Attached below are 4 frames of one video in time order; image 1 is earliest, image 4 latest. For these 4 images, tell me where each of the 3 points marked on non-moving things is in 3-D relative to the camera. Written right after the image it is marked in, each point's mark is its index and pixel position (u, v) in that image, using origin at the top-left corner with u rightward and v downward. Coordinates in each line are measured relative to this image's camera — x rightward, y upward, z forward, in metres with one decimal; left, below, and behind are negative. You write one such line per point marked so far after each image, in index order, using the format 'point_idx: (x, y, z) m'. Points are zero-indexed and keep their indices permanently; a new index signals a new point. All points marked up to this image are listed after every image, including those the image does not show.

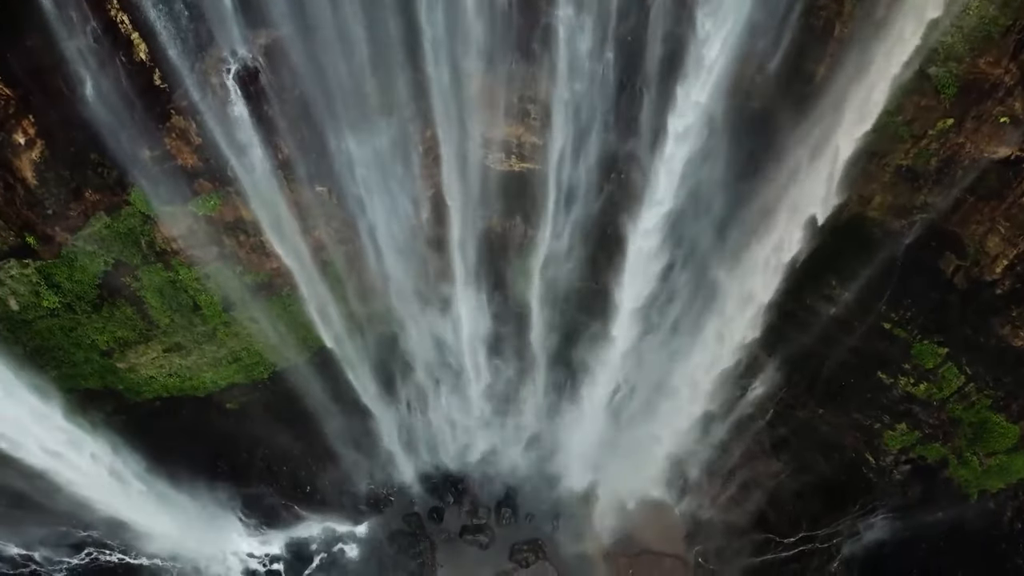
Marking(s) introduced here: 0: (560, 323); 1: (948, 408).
0: (+0.9, -0.6, +12.2) m
1: (+6.5, -1.8, +10.4) m
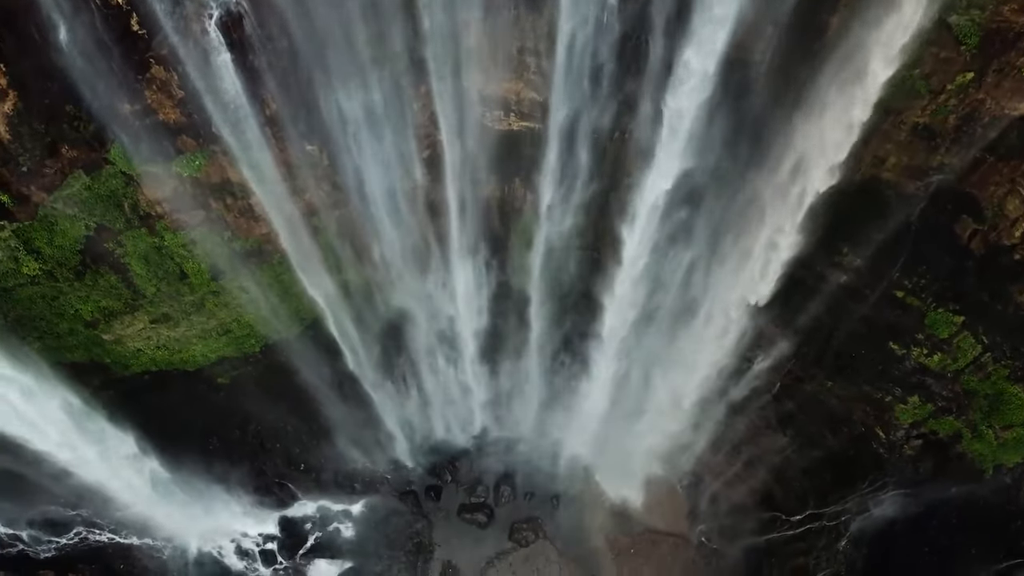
0: (+0.9, -0.1, +11.8) m
1: (+6.5, -1.3, +10.0) m
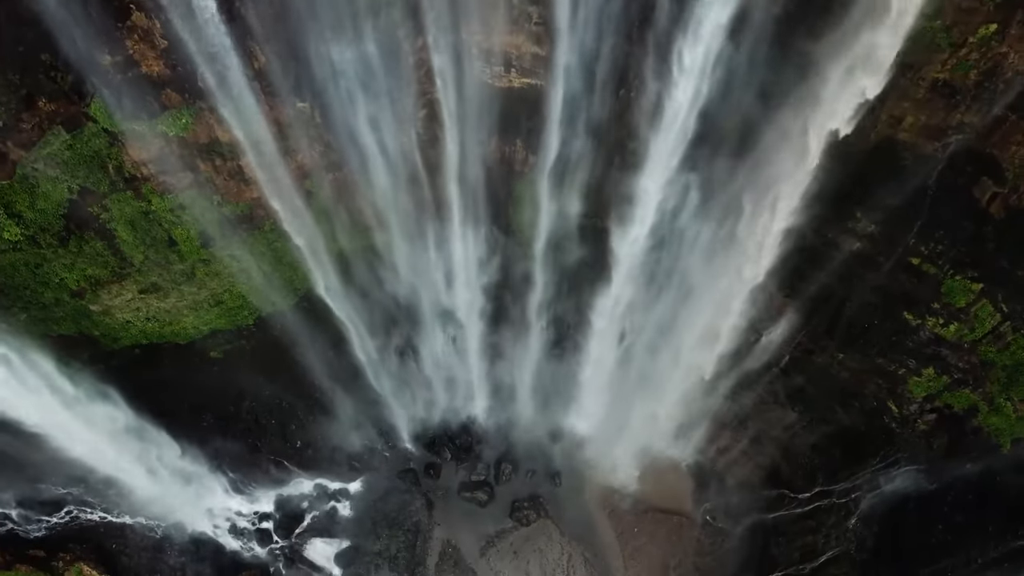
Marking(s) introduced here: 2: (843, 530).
0: (+0.9, +0.4, +11.4) m
1: (+6.5, -0.9, +9.7) m
2: (+5.2, -3.8, +10.8) m
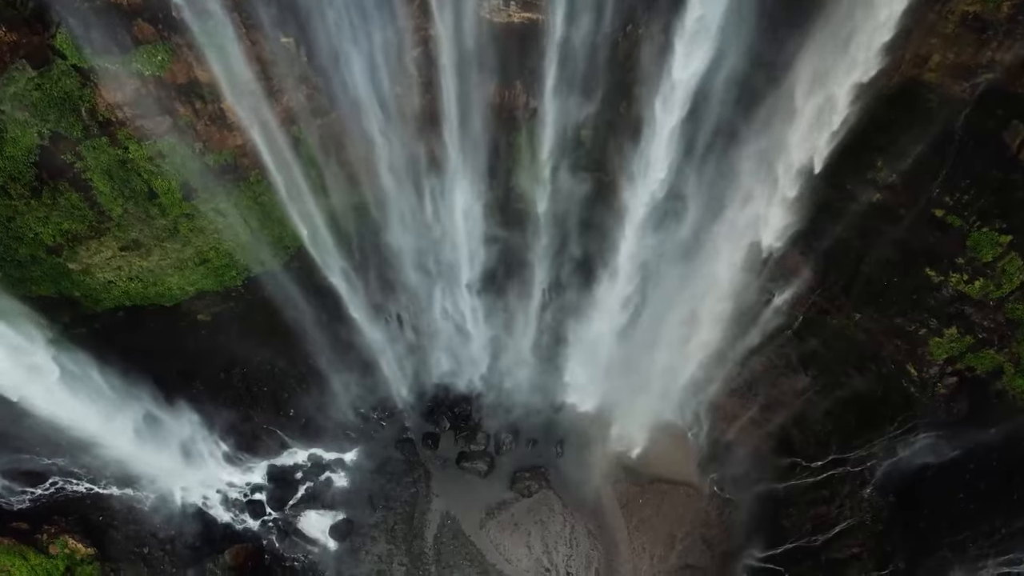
0: (+0.9, +1.0, +10.9) m
1: (+6.5, -0.2, +9.1) m
2: (+5.2, -3.1, +10.4) m
